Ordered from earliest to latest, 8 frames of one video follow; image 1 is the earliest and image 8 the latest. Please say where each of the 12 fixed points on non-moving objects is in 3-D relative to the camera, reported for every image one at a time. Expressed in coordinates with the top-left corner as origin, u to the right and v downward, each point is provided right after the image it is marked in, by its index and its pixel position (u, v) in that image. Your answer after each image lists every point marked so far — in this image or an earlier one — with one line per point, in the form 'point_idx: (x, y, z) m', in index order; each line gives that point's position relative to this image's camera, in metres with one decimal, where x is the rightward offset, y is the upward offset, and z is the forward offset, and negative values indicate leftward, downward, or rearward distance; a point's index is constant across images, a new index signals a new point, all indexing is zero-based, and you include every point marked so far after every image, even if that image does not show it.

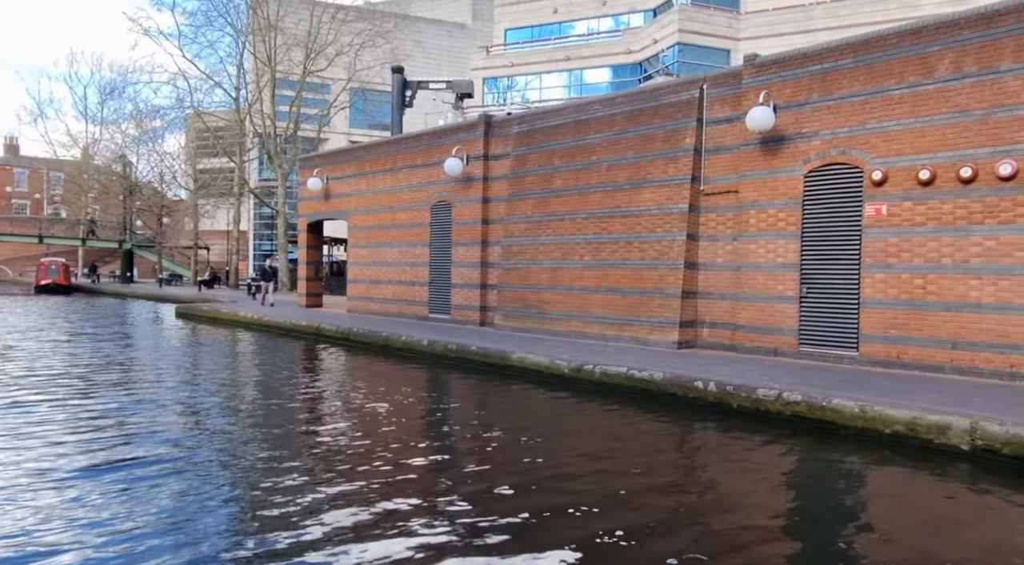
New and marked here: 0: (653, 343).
0: (+2.4, -1.0, +14.0) m
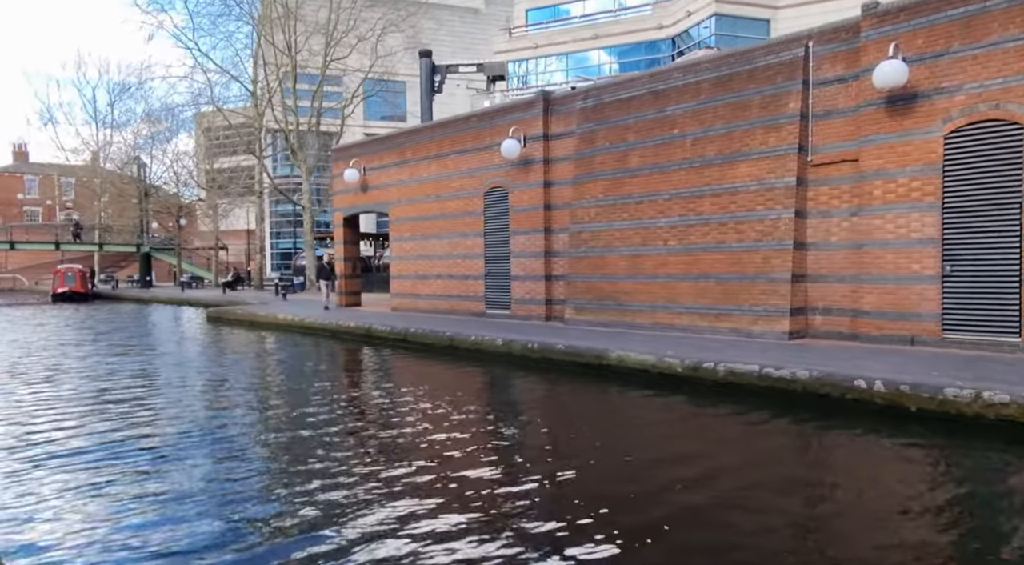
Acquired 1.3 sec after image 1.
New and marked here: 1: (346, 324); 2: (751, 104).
0: (+3.7, -0.8, +12.6) m
1: (-3.9, -1.0, +19.7) m
2: (+3.7, +2.7, +12.8) m
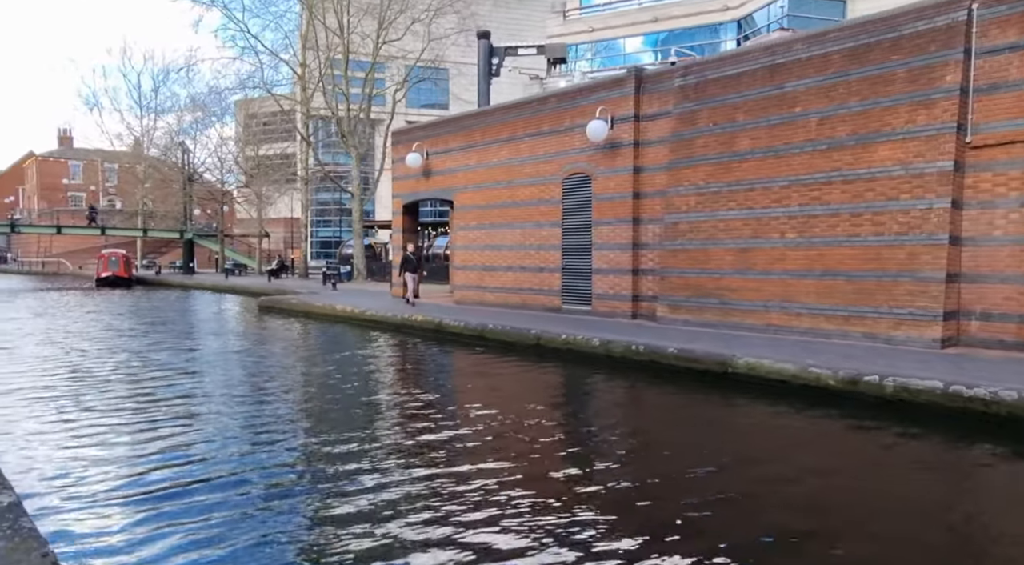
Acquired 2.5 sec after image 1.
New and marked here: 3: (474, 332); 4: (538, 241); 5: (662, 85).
0: (+5.1, -0.8, +11.0) m
1: (-2.2, -0.8, +18.4) m
2: (+5.2, +2.8, +11.2) m
3: (-0.8, -0.9, +16.4) m
4: (+0.6, +0.9, +18.6) m
5: (+2.8, +3.6, +15.4) m
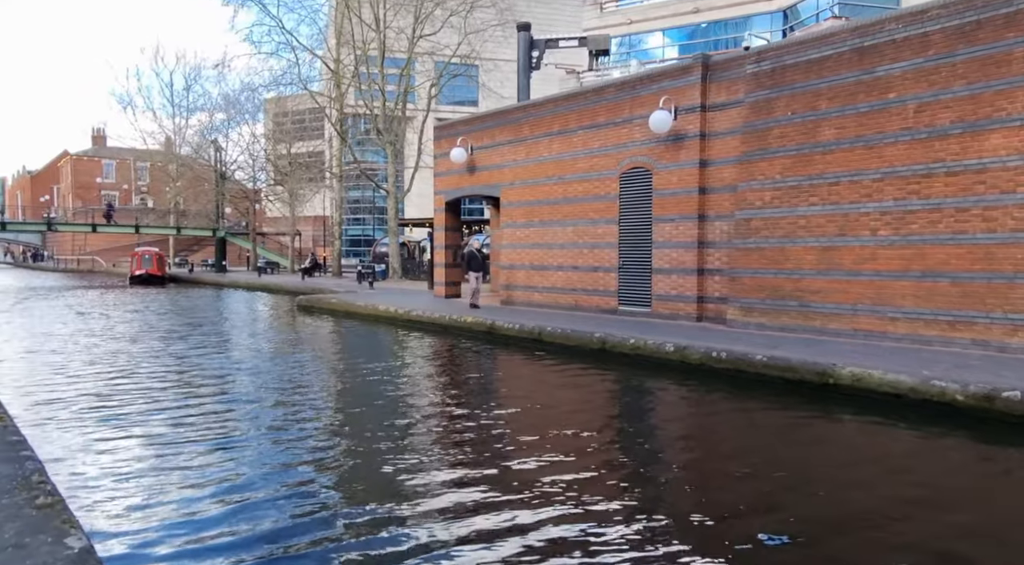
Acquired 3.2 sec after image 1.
0: (+6.0, -0.8, +9.9) m
1: (-1.1, -0.8, +17.6) m
2: (+6.1, +2.7, +10.2) m
3: (+0.2, -1.0, +15.5) m
4: (+1.7, +0.9, +17.6) m
5: (+3.8, +3.6, +14.4) m
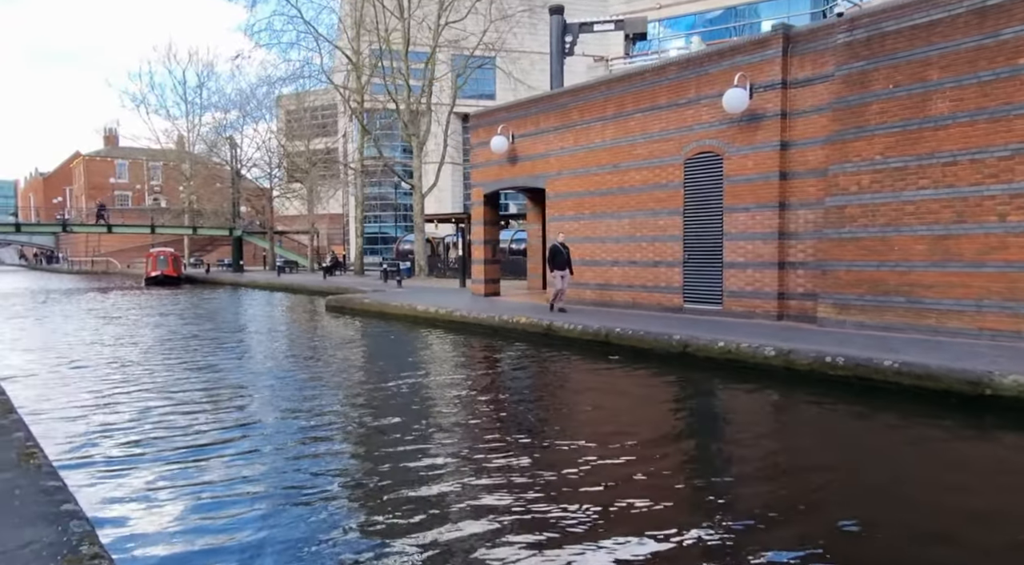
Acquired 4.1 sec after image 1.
0: (+7.0, -0.7, +8.5) m
1: (0.0, -0.7, +16.2) m
2: (+7.0, +2.8, +8.7) m
3: (+1.3, -0.9, +14.2) m
4: (+2.7, +1.0, +16.3) m
5: (+4.8, +3.7, +13.0) m
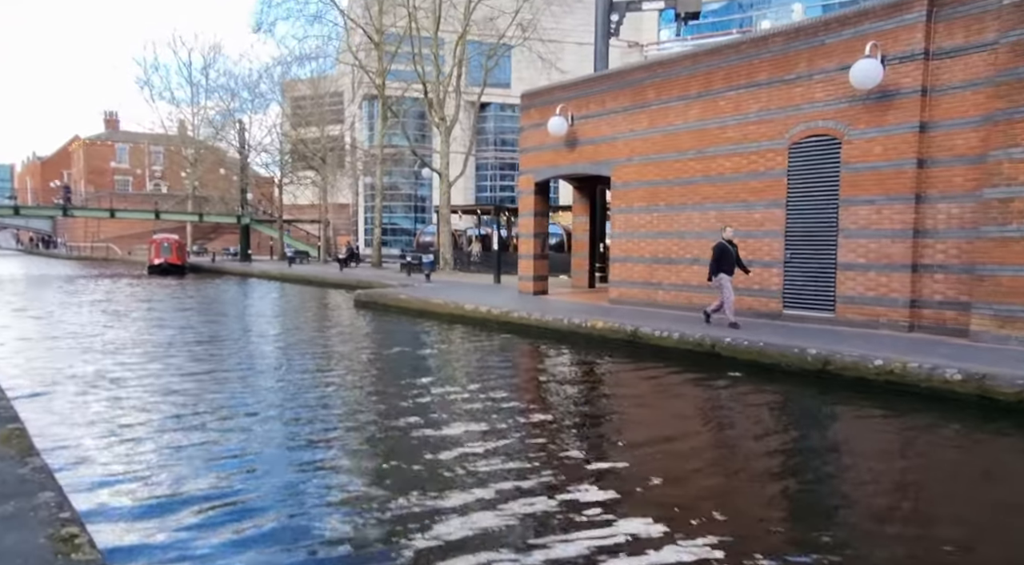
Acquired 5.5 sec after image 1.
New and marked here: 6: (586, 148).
0: (+8.2, -0.9, +6.6) m
1: (+1.2, -0.7, +14.2) m
2: (+8.3, +2.7, +6.7) m
3: (+2.5, -0.9, +12.2) m
4: (+4.0, +1.0, +14.3) m
5: (+6.1, +3.6, +11.0) m
6: (+1.6, +2.9, +17.7) m
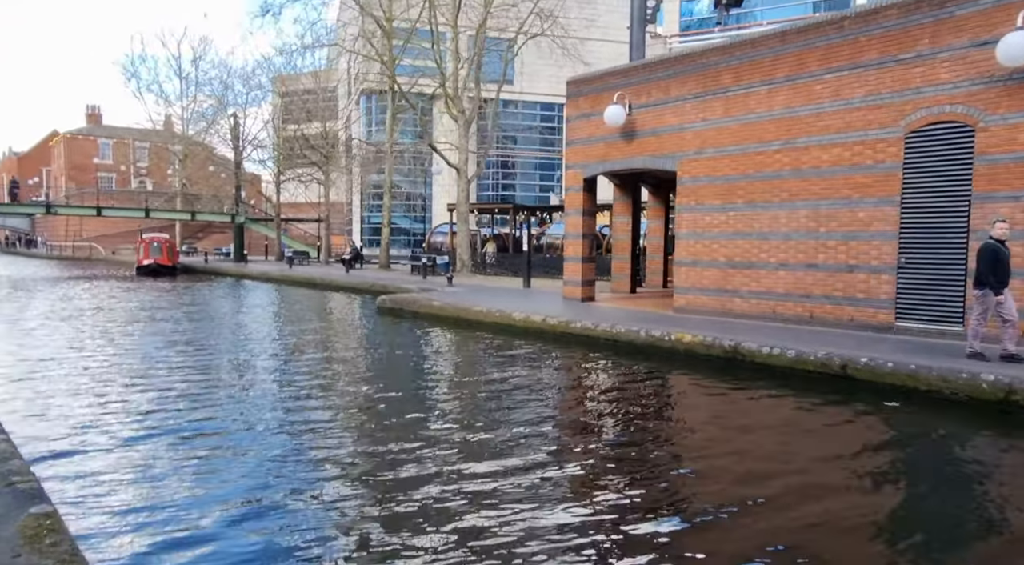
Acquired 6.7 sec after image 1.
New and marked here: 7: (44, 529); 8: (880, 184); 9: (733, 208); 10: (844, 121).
0: (+9.4, -1.0, +5.0) m
1: (+2.3, -0.8, +12.5) m
2: (+9.5, +2.5, +5.2) m
3: (+3.6, -1.0, +10.5) m
4: (+5.1, +0.8, +12.6) m
5: (+7.2, +3.5, +9.4) m
6: (+2.6, +2.7, +16.0) m
7: (-2.4, -1.3, +4.3) m
8: (+5.4, +1.4, +12.1) m
9: (+3.8, +1.3, +14.3) m
10: (+5.0, +2.4, +12.6) m
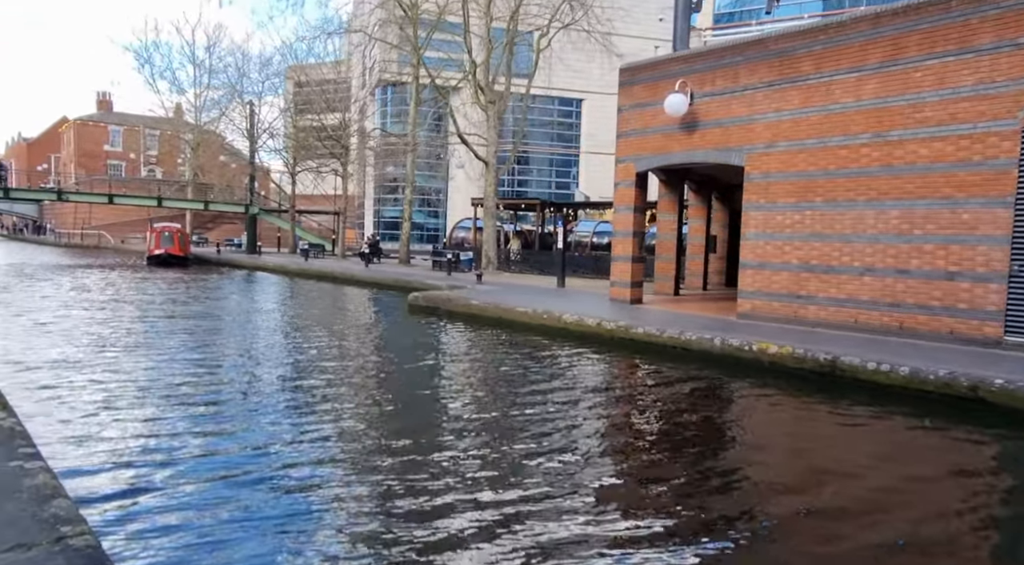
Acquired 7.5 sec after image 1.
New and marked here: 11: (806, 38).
0: (+10.3, -1.2, +3.7) m
1: (+3.1, -0.9, +11.3) m
2: (+10.4, +2.3, +3.9) m
3: (+4.5, -1.1, +9.2) m
4: (+6.0, +0.7, +11.4) m
5: (+8.2, +3.3, +8.1) m
6: (+3.5, +2.7, +14.8) m
7: (-1.6, -1.2, +3.1) m
8: (+6.3, +1.3, +10.9) m
9: (+4.7, +1.2, +13.1) m
10: (+5.9, +2.3, +11.3) m
11: (+4.6, +3.9, +13.1) m
